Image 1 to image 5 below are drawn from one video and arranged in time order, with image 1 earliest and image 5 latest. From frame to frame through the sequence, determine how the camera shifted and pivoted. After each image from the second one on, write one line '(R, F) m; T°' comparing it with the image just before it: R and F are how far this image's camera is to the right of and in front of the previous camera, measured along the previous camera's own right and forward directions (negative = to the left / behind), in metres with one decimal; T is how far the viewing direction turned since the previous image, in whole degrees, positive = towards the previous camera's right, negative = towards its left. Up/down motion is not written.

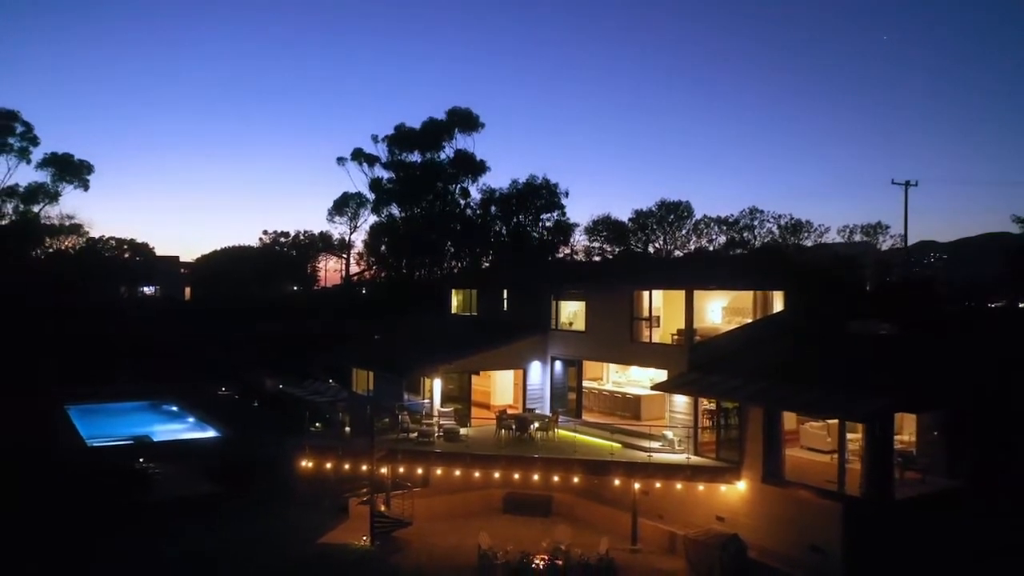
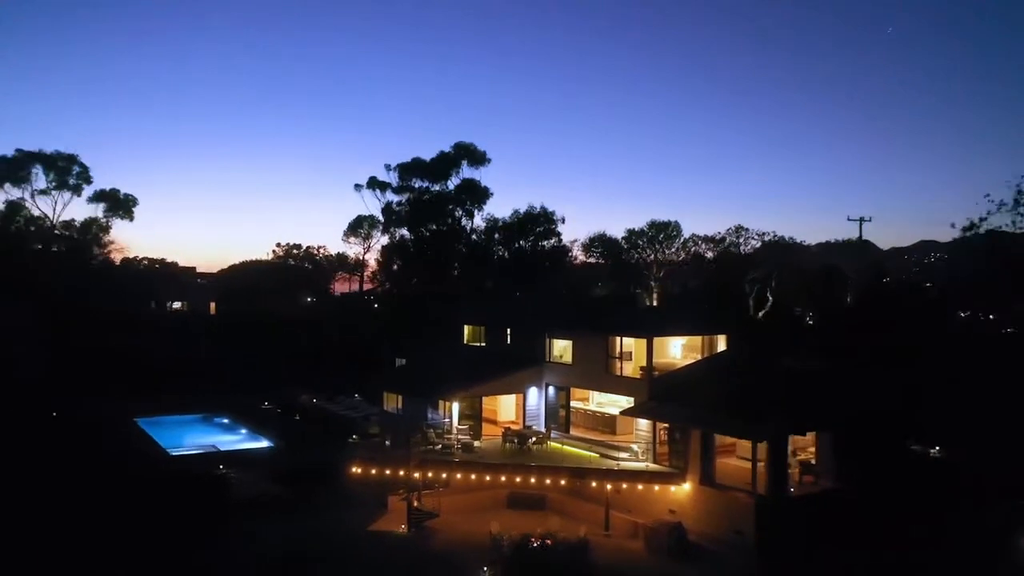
(0.0, -2.3) m; 0°
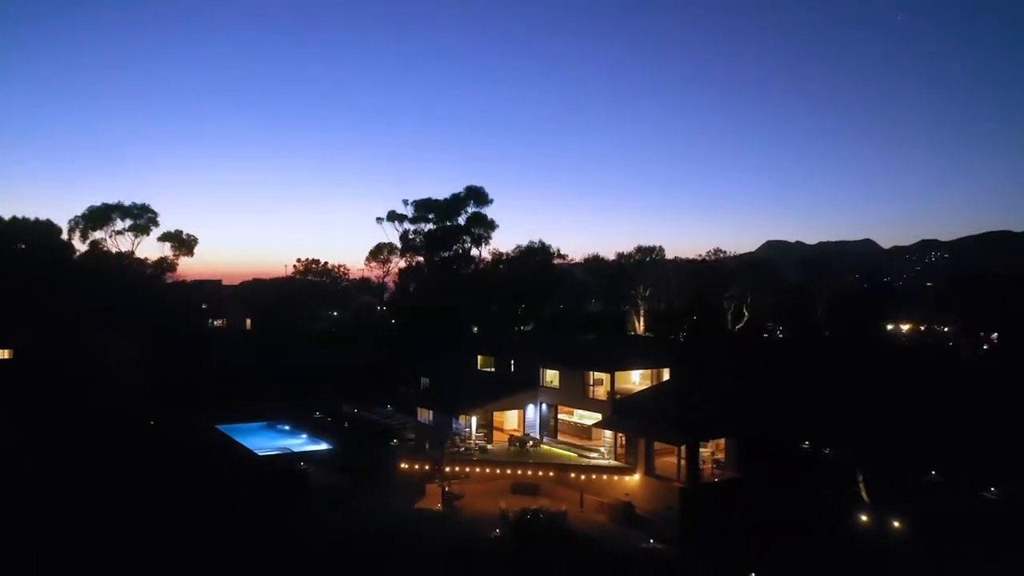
(0.0, -4.0) m; 0°
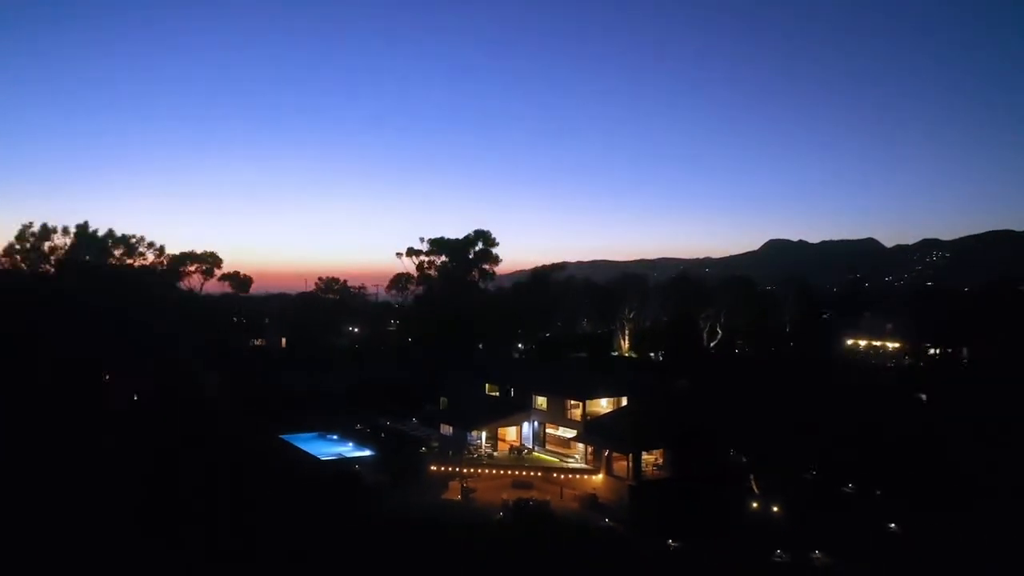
(+0.1, -5.3) m; 0°
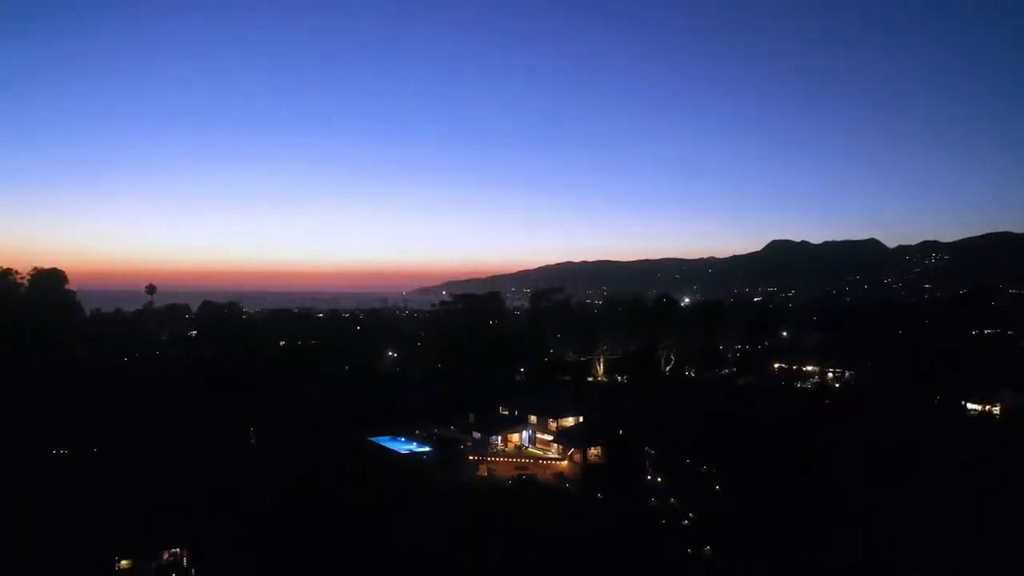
(-0.1, -14.1) m; 0°
